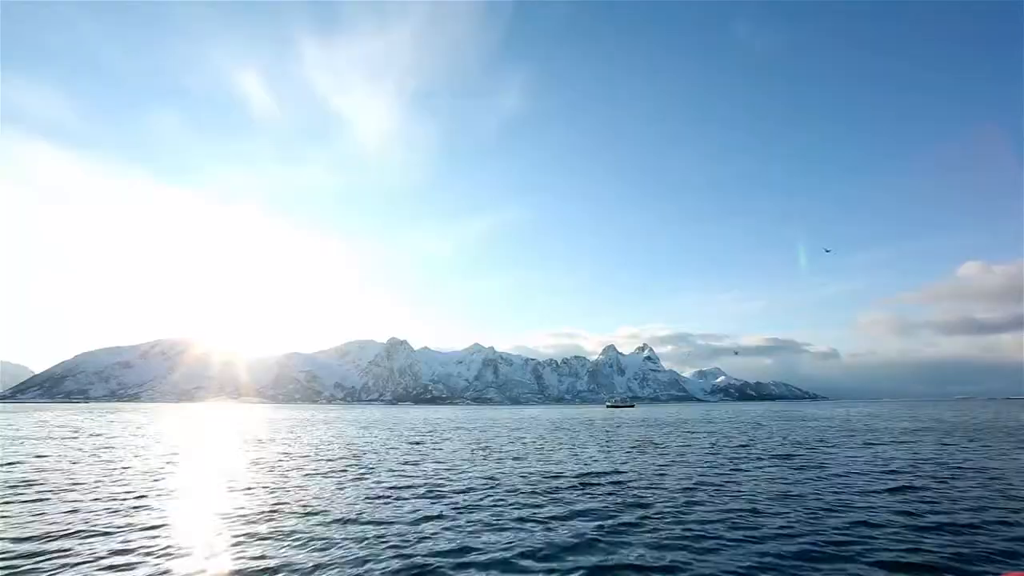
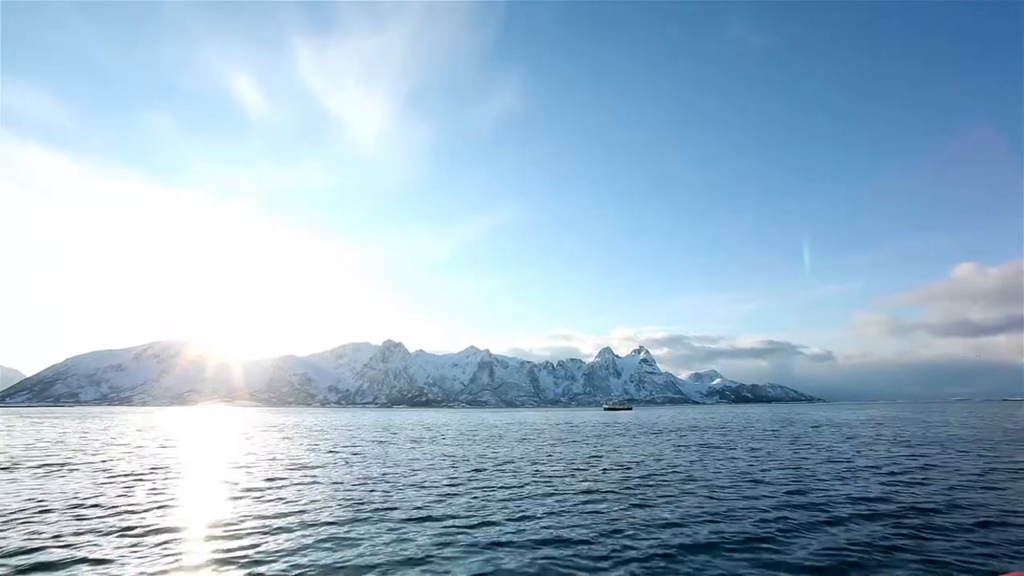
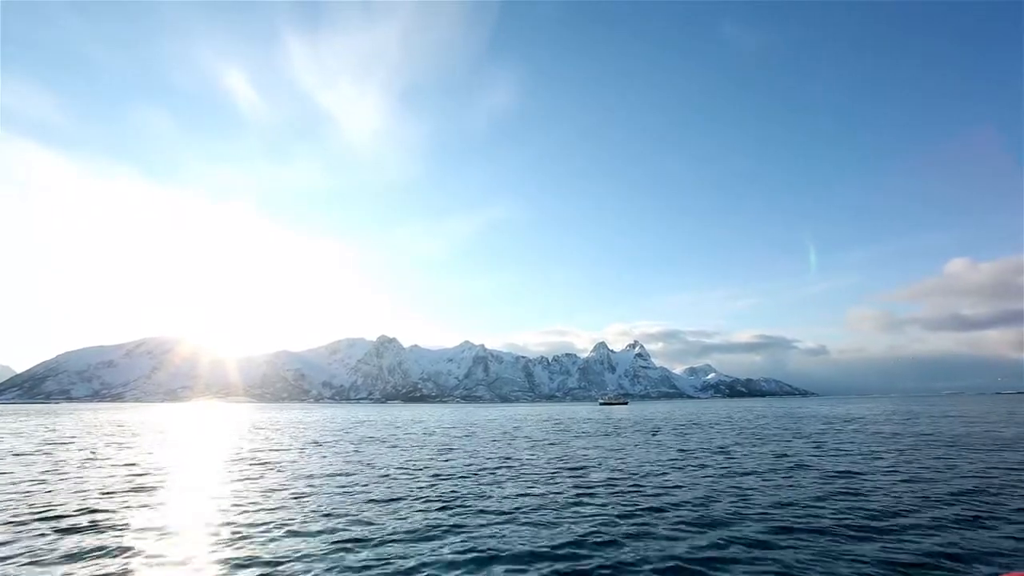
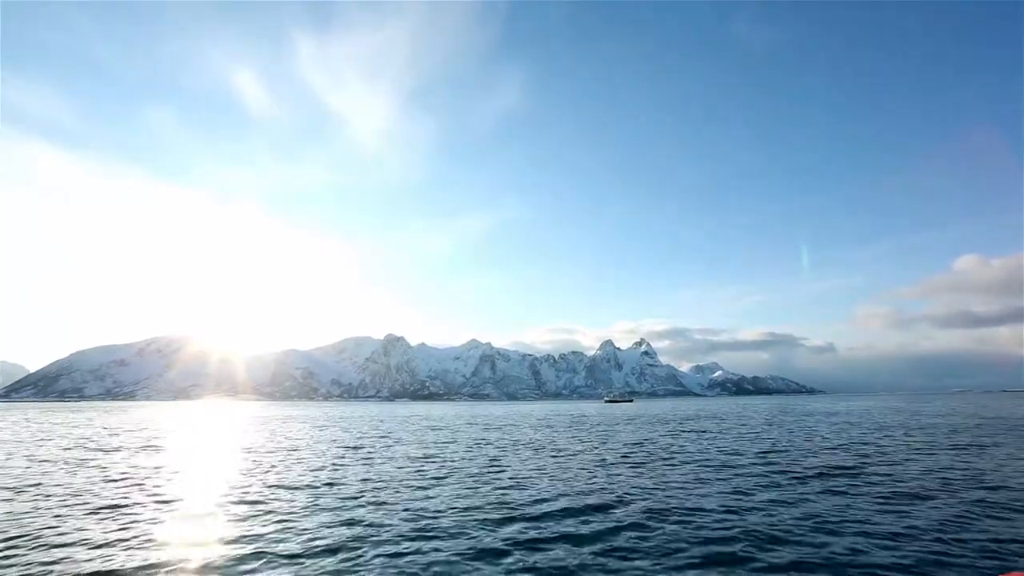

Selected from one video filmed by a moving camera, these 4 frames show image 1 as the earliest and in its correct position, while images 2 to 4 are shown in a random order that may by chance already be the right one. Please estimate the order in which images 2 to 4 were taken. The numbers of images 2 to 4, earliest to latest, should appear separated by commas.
4, 2, 3
